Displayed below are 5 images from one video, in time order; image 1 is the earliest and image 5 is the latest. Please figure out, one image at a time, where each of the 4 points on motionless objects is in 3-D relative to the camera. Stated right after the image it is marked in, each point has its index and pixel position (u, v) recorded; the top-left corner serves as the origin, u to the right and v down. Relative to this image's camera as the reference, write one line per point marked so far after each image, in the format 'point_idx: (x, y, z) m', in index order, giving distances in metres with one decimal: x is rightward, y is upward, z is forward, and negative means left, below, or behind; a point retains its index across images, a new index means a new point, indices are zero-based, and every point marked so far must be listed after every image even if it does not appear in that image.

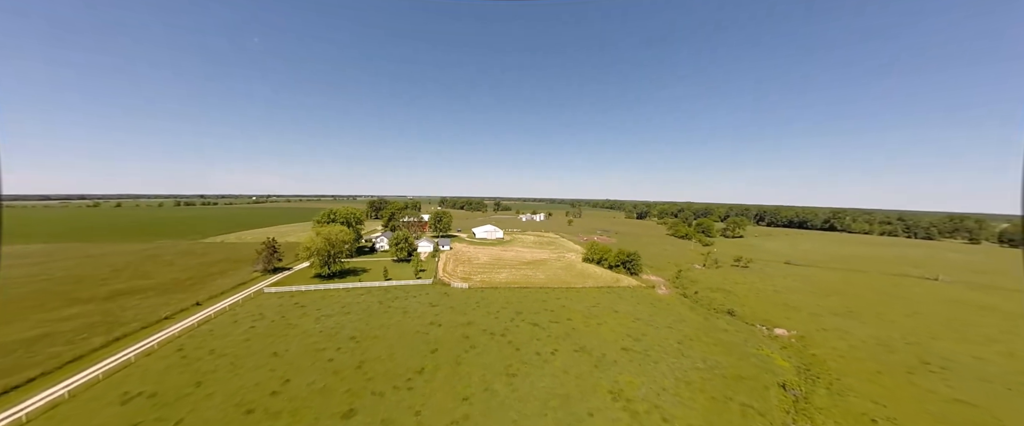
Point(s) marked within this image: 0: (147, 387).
0: (-22.1, -10.5, +17.3) m
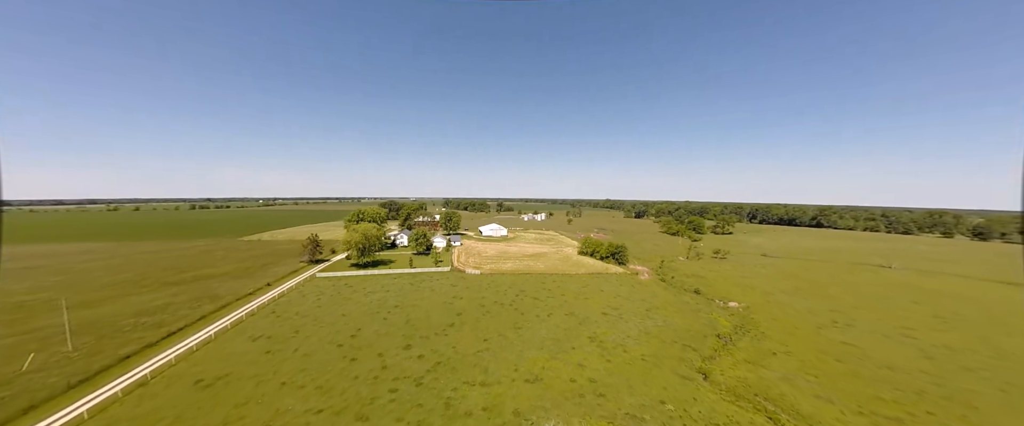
0: (-21.5, -10.4, +24.6) m
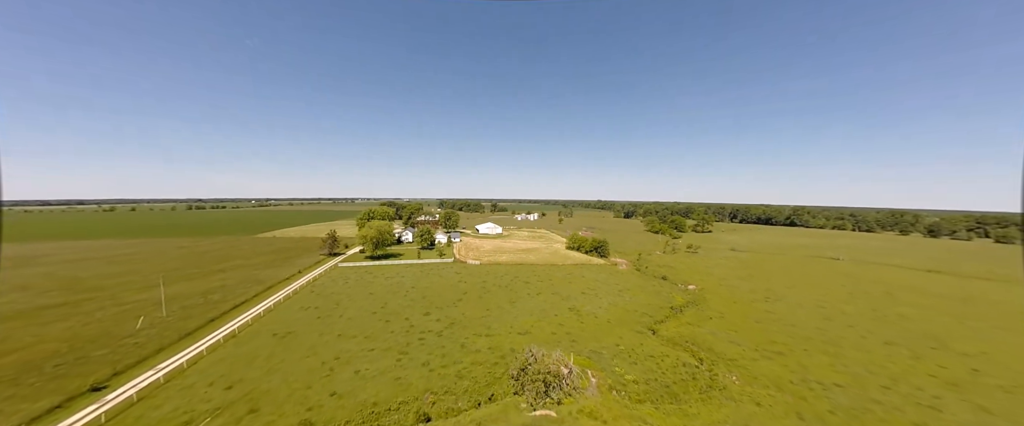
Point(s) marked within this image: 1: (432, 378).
0: (-22.0, -10.0, +30.9) m
1: (-5.6, -11.5, +19.6) m
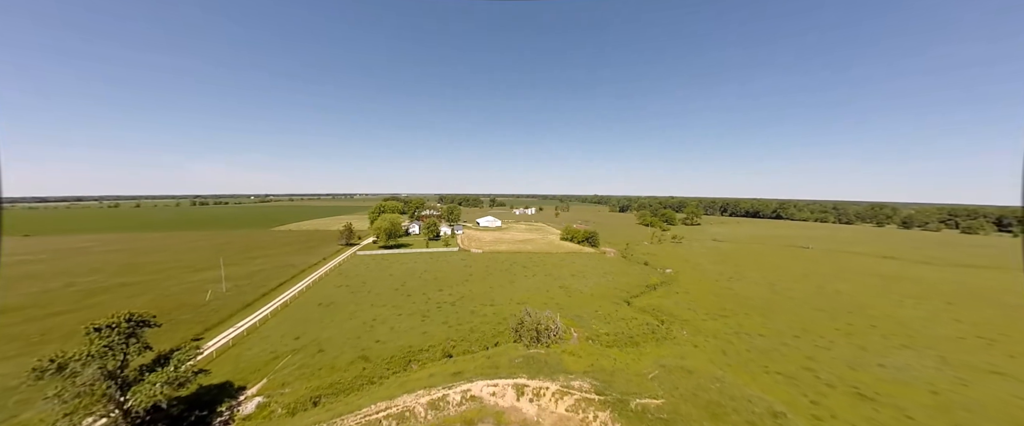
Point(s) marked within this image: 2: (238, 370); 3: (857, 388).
0: (-22.0, -9.1, +36.6) m
1: (-5.6, -10.7, +25.5) m
2: (-19.3, -11.0, +19.9) m
3: (+22.5, -11.4, +18.5) m
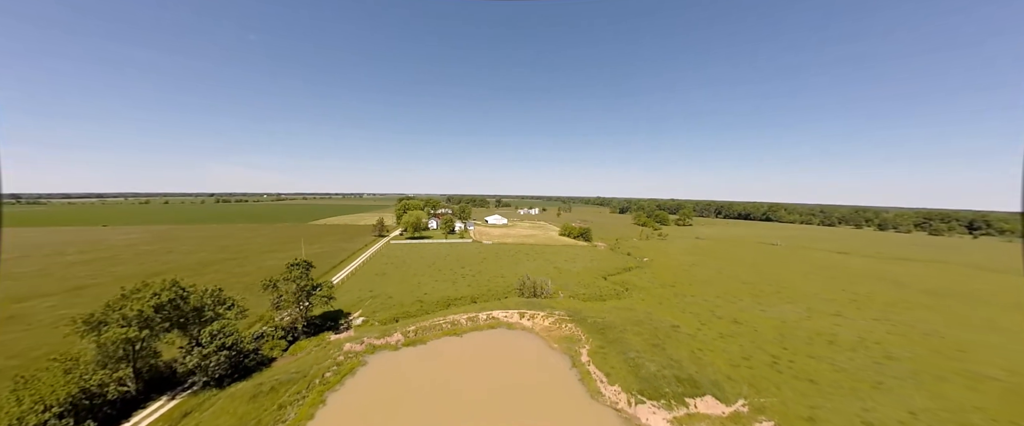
0: (-21.2, -8.3, +47.8) m
1: (-4.9, -10.0, +36.4) m
2: (-18.8, -10.1, +31.1) m
3: (+23.0, -10.9, +29.0) m
